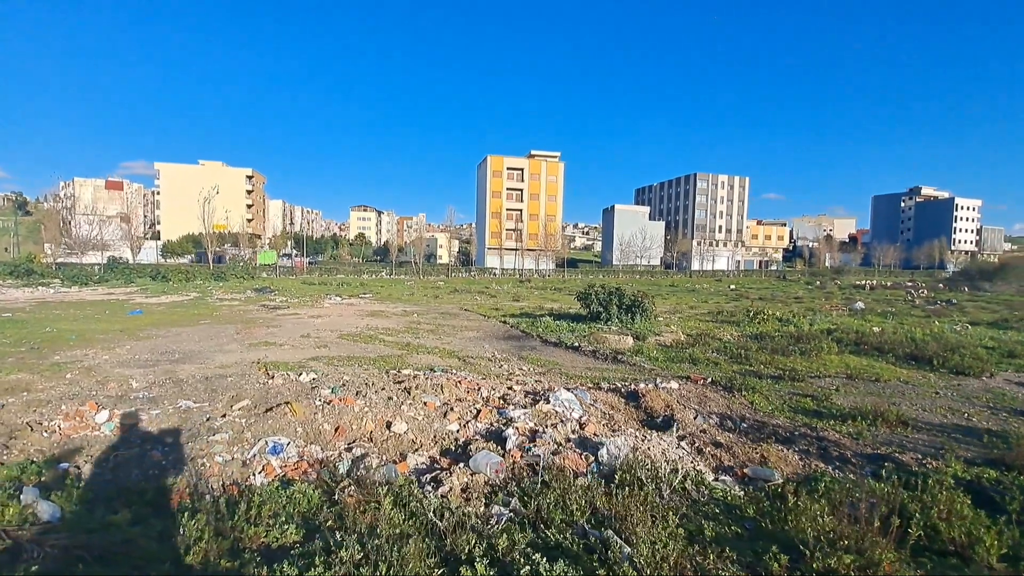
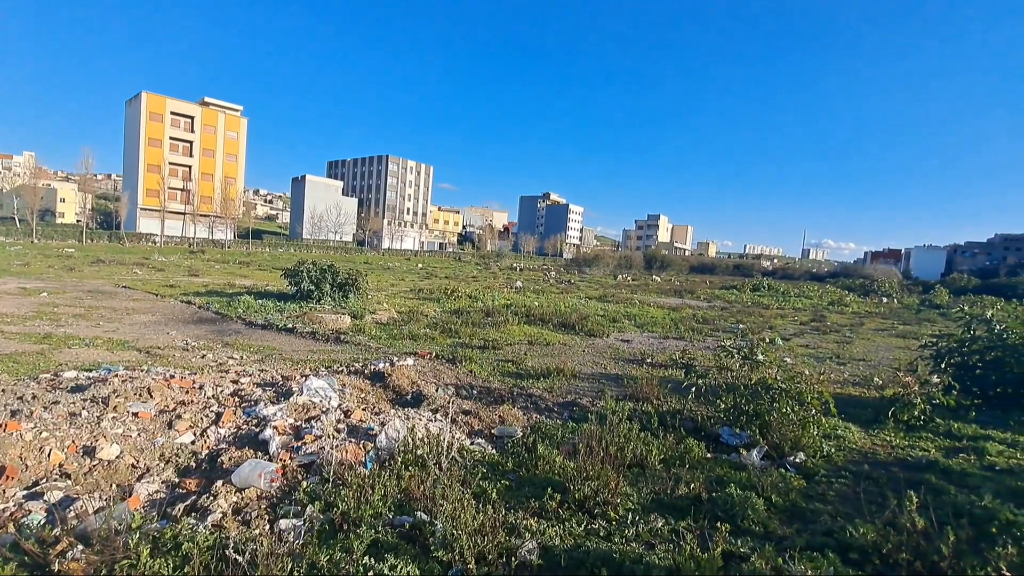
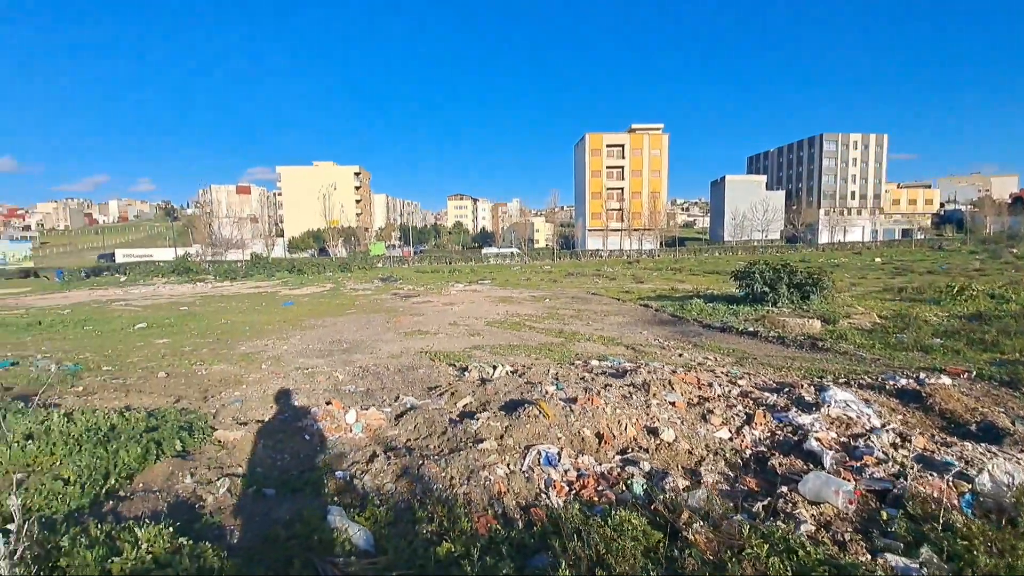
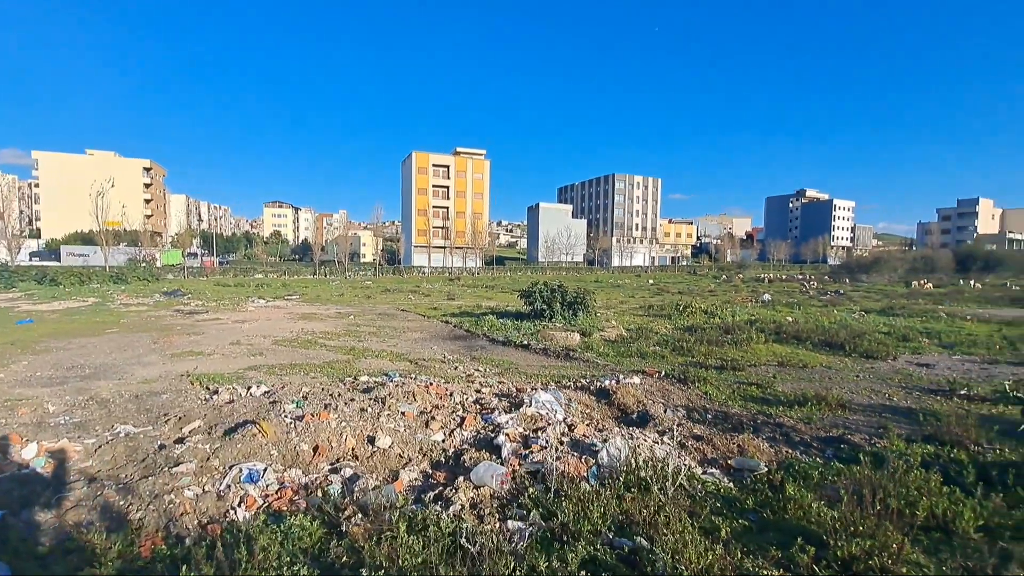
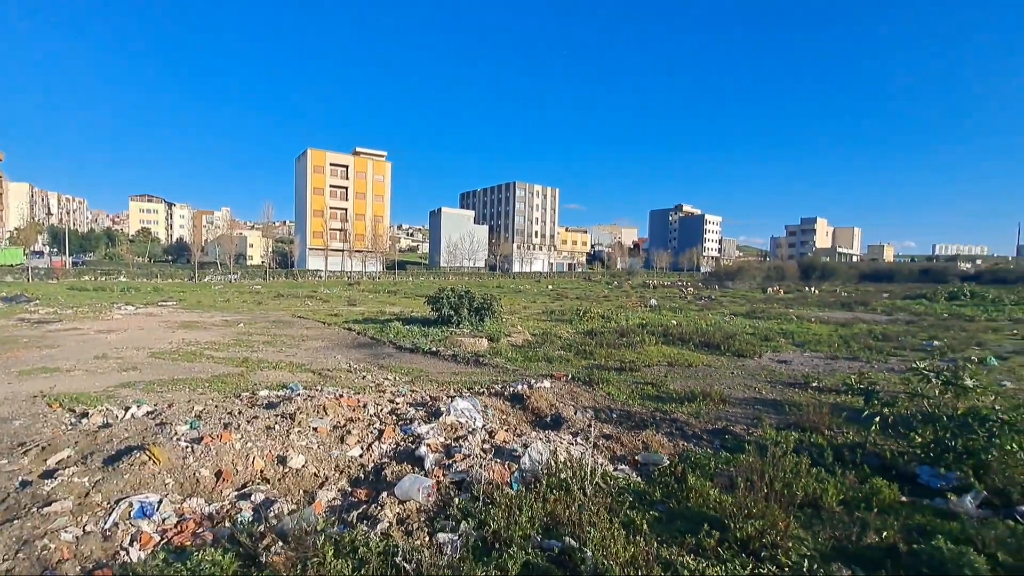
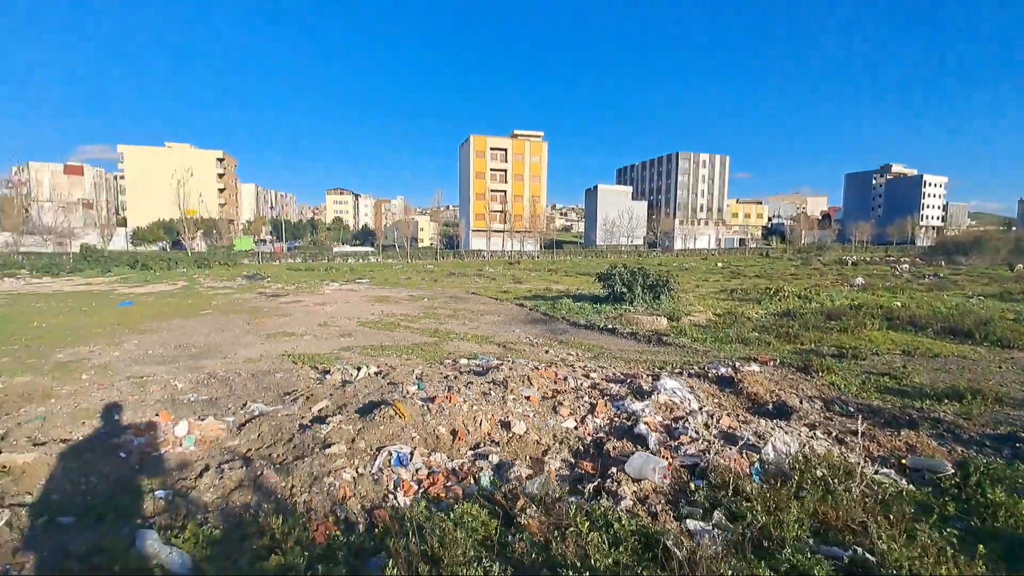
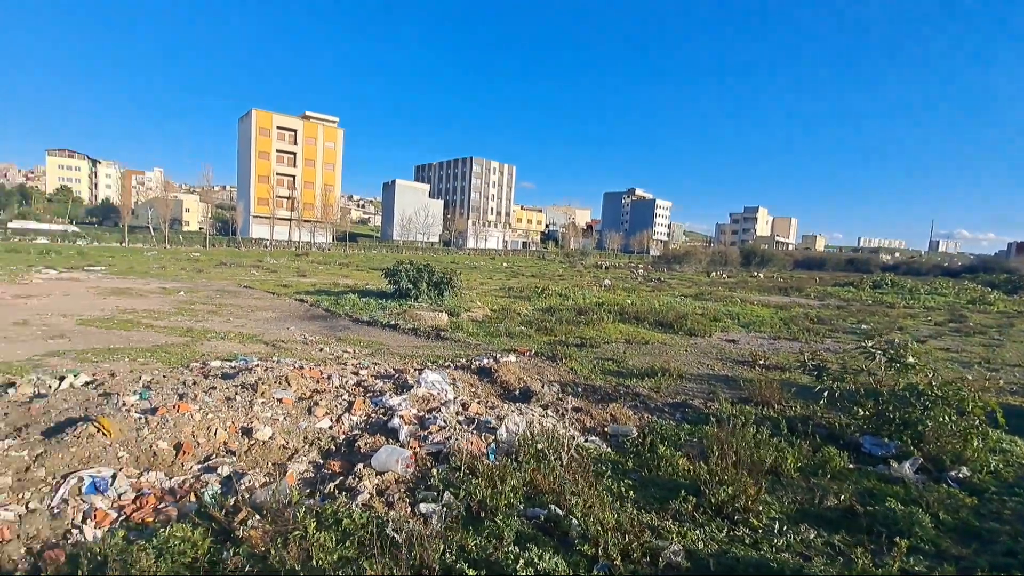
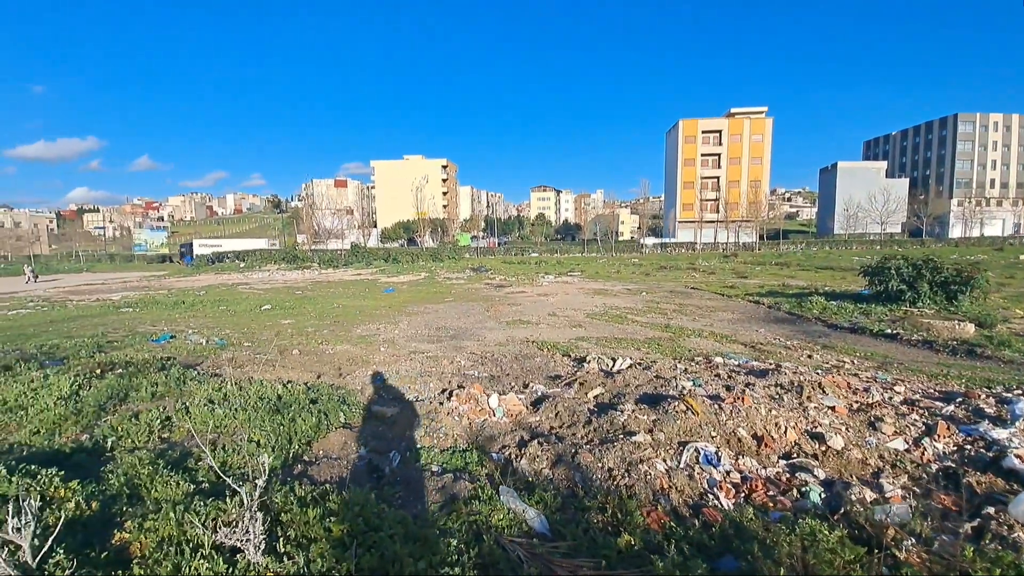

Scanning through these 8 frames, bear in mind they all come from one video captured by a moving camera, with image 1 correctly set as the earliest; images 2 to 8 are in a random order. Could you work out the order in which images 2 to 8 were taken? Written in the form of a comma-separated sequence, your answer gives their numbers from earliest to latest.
4, 5, 2, 7, 6, 3, 8
